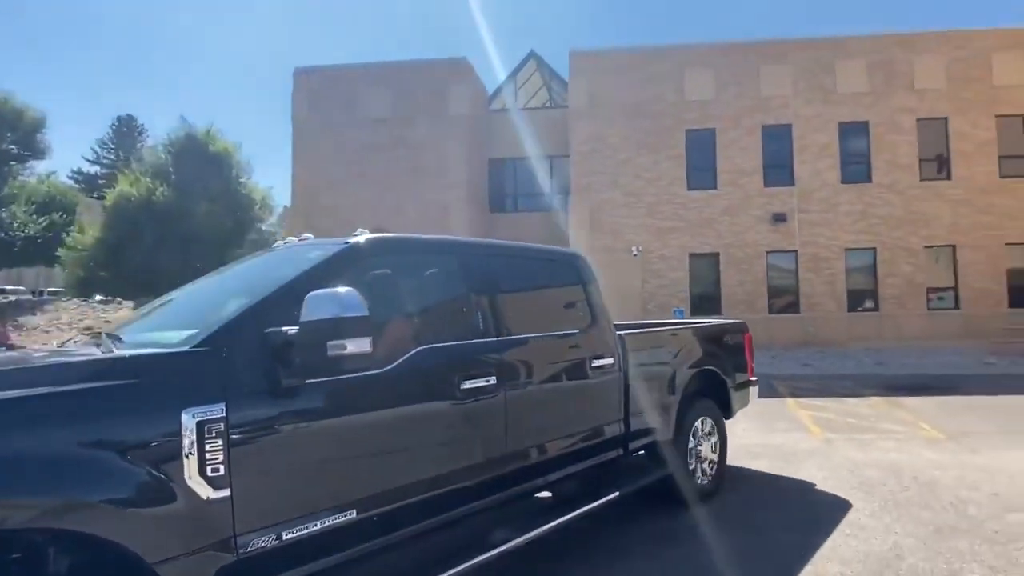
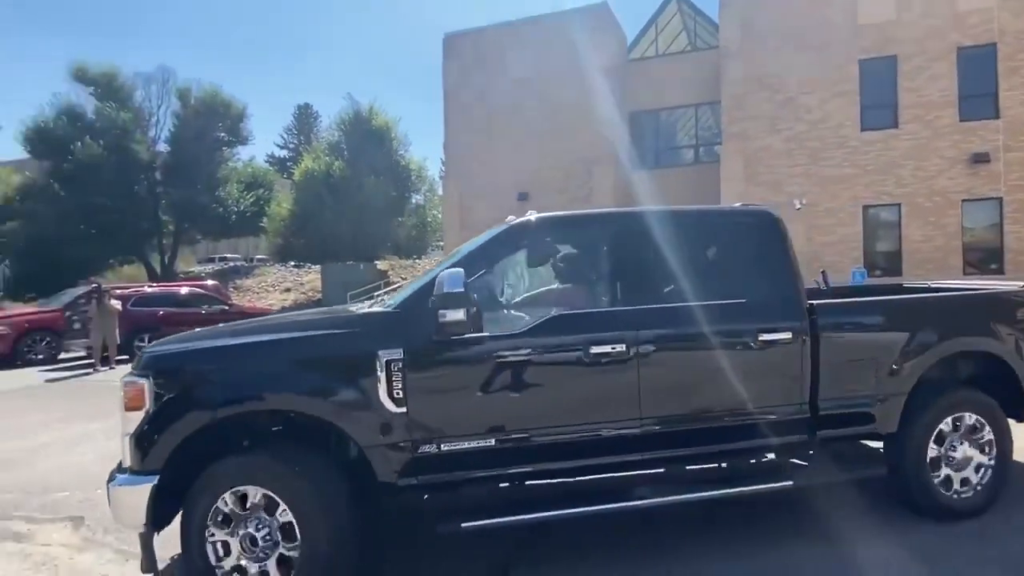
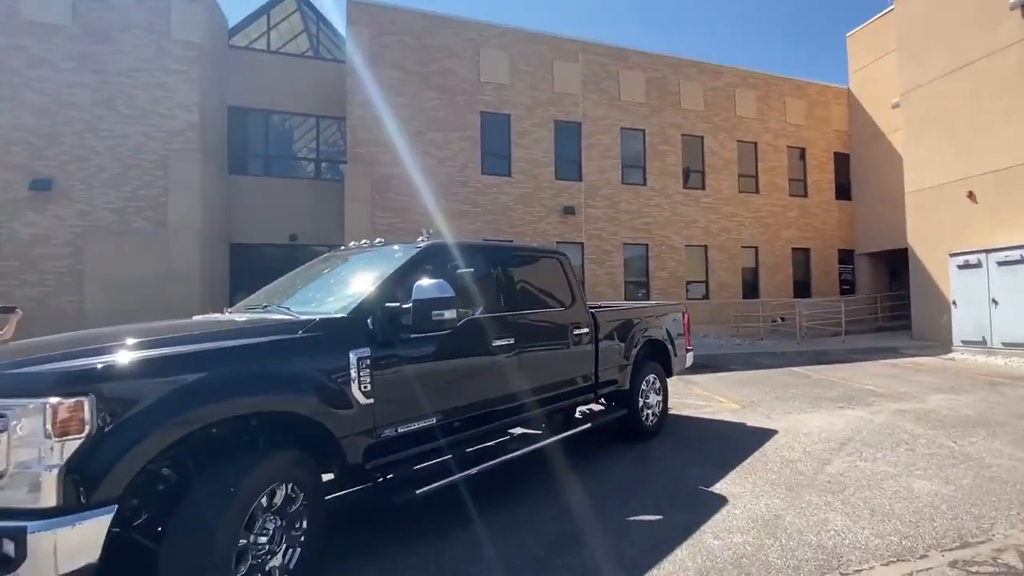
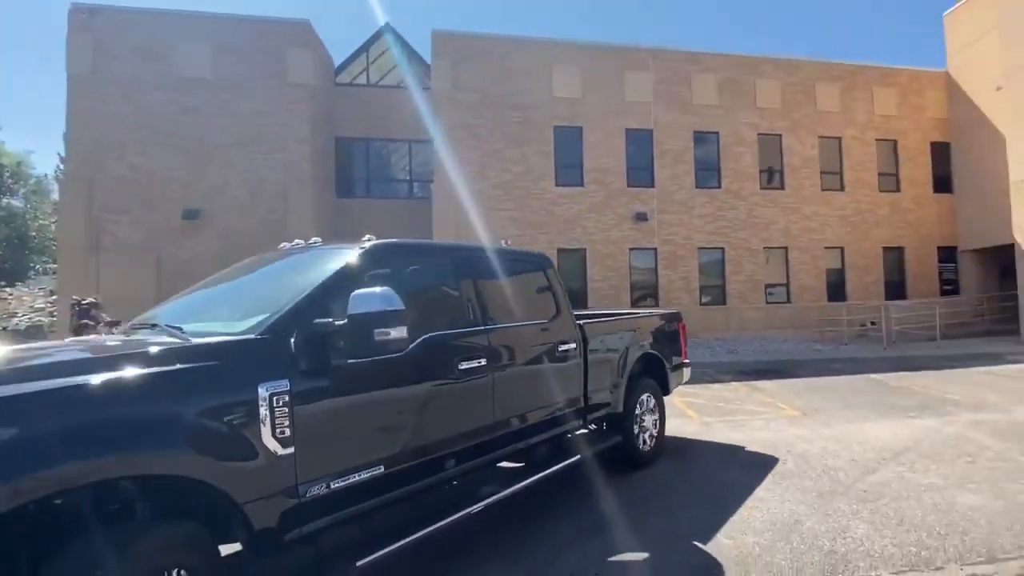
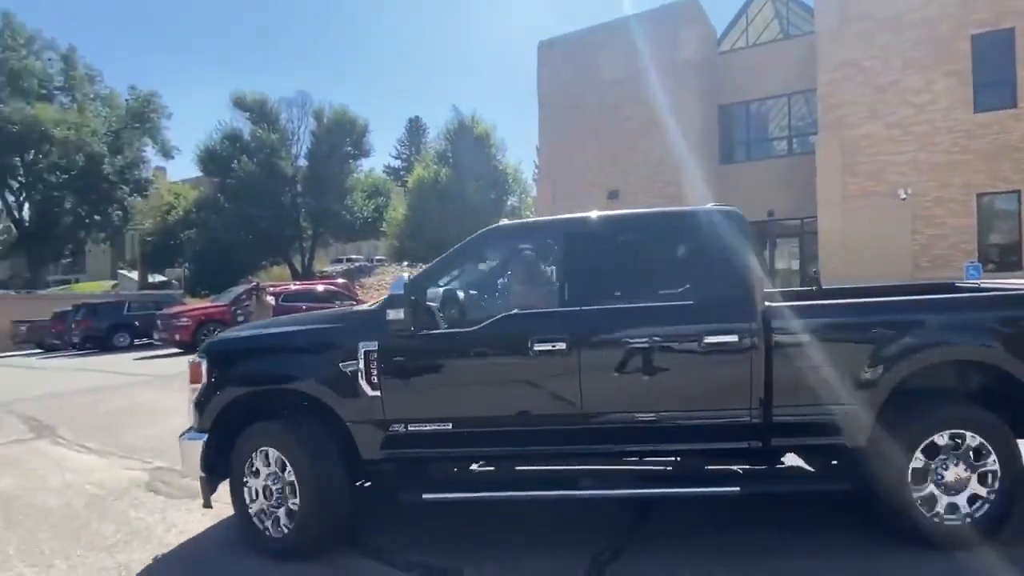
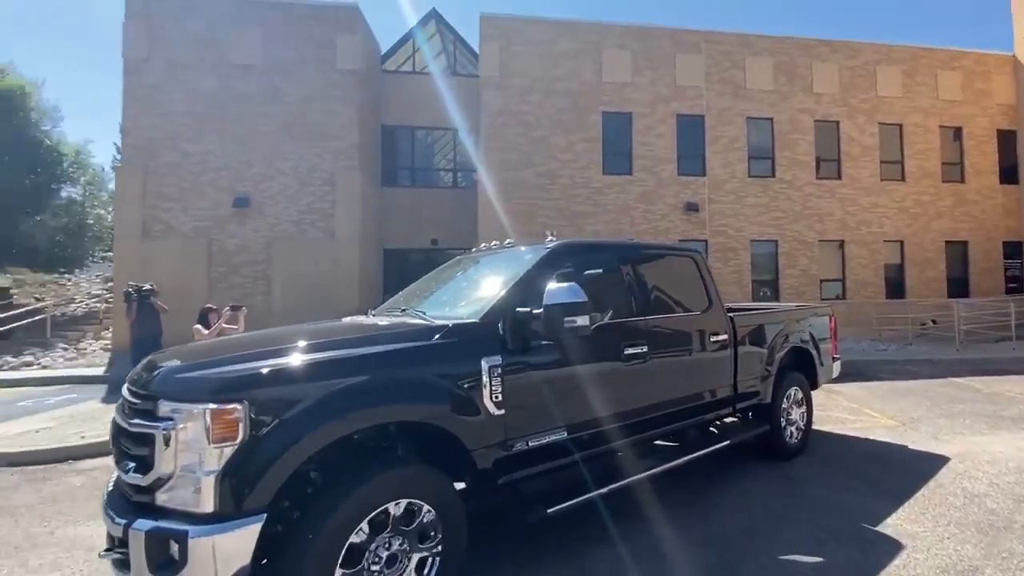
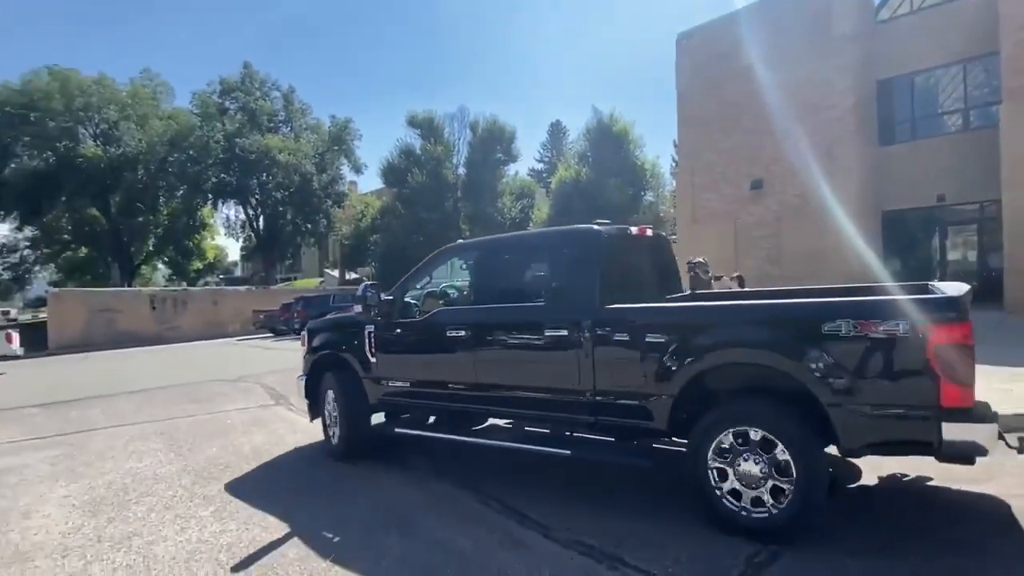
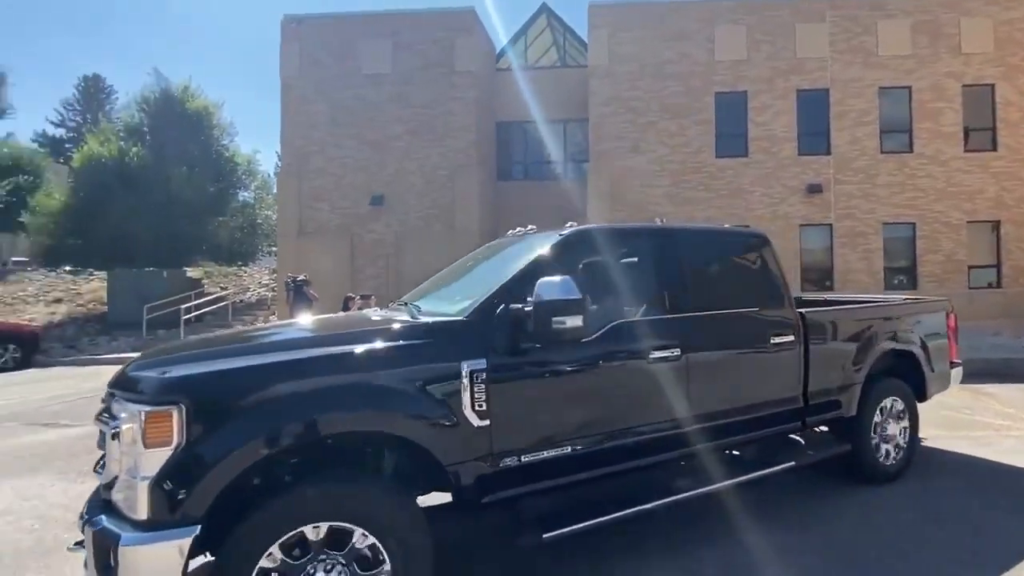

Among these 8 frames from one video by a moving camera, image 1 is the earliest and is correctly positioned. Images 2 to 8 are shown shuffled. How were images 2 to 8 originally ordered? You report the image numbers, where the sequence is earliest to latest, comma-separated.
4, 3, 6, 8, 2, 5, 7
